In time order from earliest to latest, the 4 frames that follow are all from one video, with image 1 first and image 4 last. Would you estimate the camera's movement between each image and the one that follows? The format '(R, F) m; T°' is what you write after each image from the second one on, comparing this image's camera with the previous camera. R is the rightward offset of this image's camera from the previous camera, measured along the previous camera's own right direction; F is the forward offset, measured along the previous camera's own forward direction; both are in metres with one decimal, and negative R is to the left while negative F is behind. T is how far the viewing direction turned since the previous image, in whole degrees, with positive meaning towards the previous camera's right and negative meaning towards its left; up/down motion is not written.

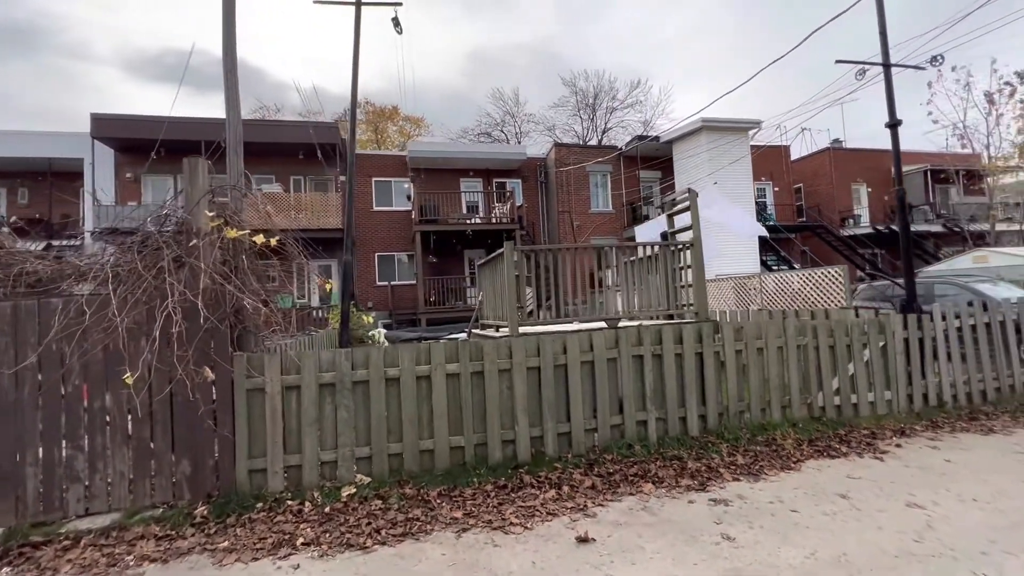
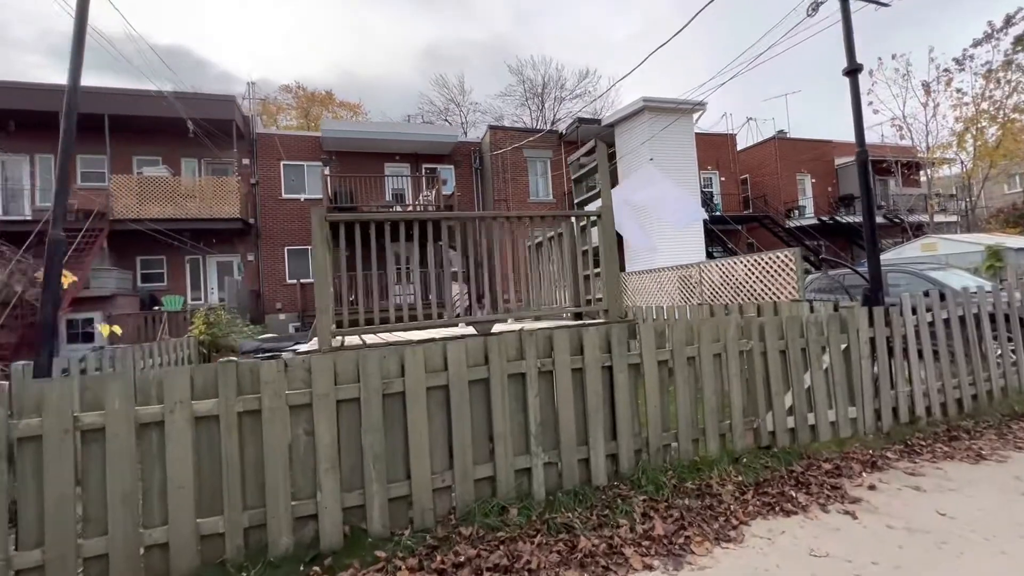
(+1.1, +1.6) m; +5°
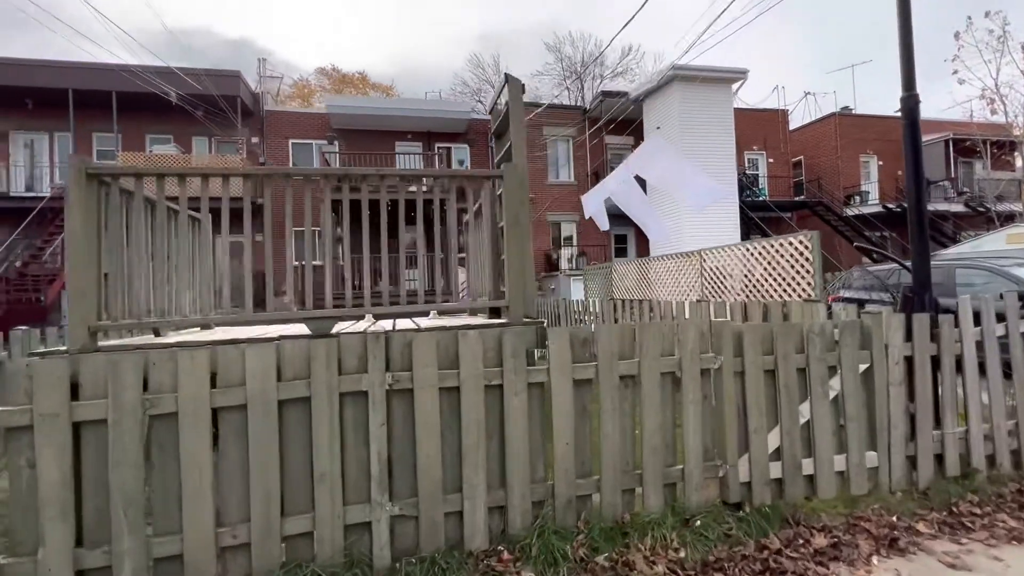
(+1.1, +1.1) m; -6°
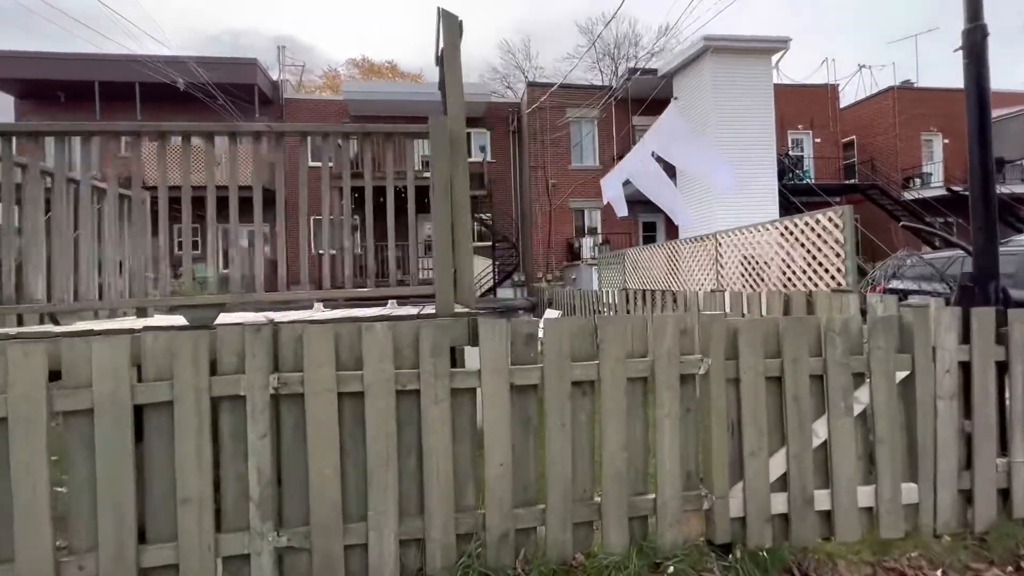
(+0.6, +0.6) m; -5°
